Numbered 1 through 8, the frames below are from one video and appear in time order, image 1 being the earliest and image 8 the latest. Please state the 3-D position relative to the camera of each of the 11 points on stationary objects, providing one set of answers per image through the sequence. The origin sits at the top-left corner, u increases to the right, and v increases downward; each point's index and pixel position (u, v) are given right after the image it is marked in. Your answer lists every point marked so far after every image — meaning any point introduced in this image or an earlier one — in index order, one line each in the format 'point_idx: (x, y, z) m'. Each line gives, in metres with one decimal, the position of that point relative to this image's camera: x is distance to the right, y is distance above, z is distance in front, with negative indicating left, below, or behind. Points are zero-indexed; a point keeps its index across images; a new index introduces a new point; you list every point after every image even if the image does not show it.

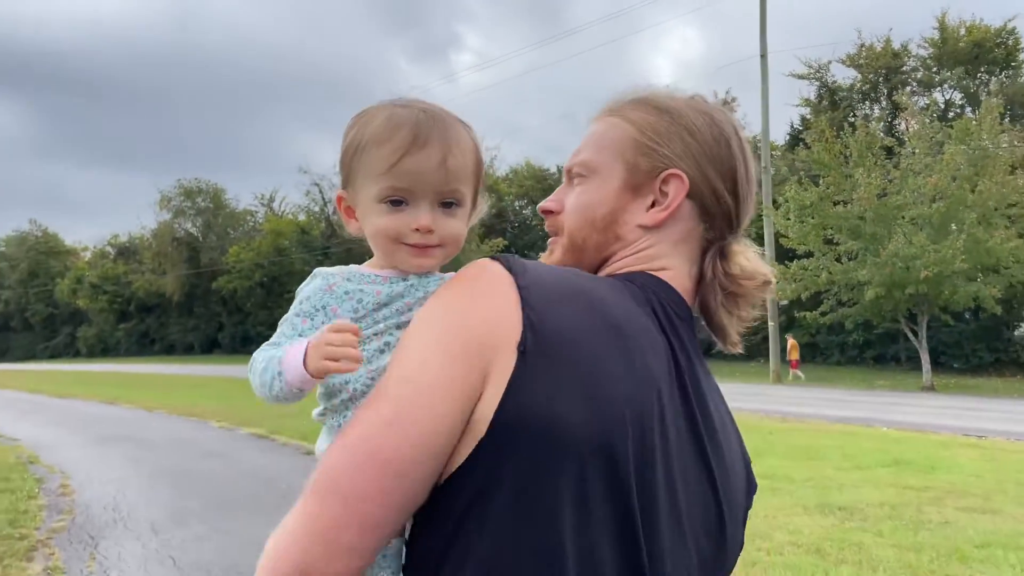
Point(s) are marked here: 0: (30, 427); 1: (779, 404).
0: (-8.8, -2.0, +14.1) m
1: (+5.5, -2.4, +17.3) m
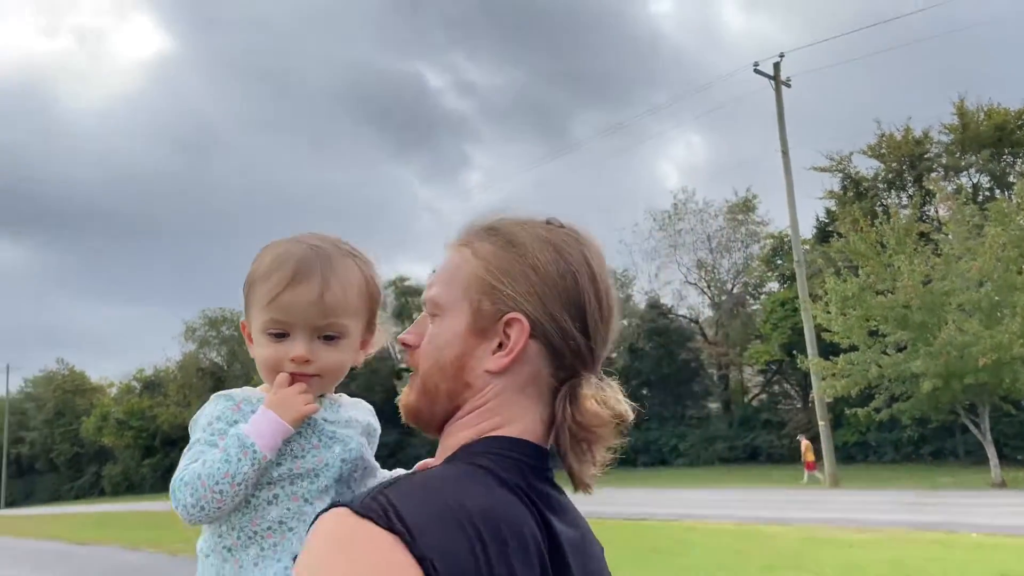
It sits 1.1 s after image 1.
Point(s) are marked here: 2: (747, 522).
0: (-8.0, -4.3, +13.2) m
1: (+6.4, -4.3, +16.0) m
2: (+4.0, -4.0, +14.2) m
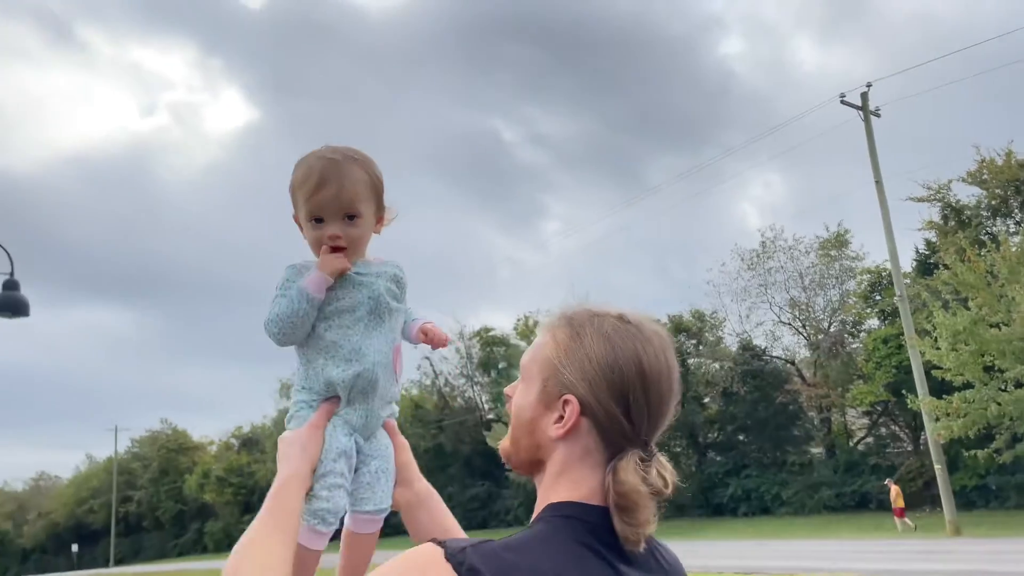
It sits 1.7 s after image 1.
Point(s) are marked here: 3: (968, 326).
0: (-6.3, -5.4, +13.5) m
1: (+8.2, -4.9, +14.8) m
2: (+5.7, -4.6, +13.4) m
3: (+10.8, -0.9, +19.6) m
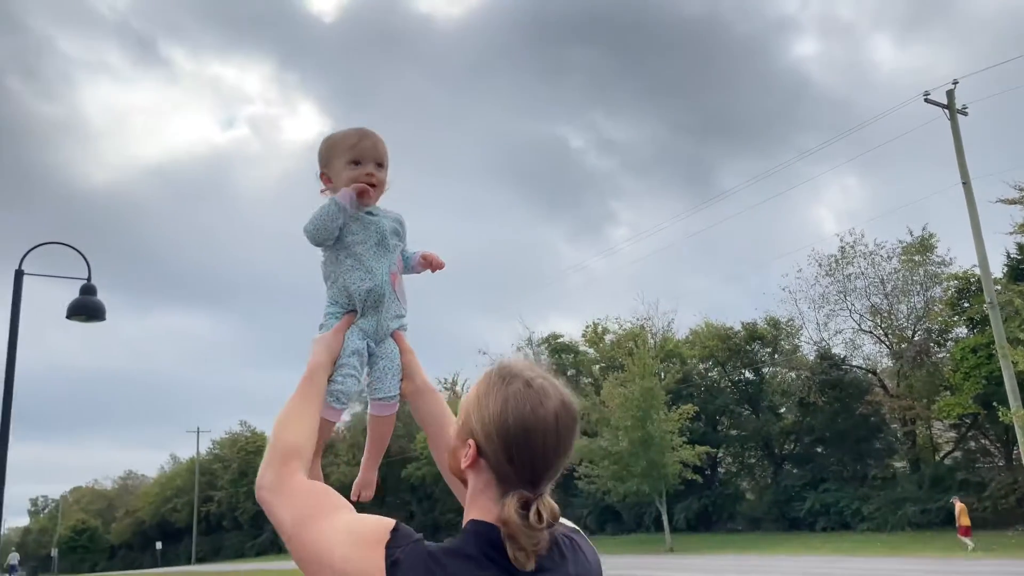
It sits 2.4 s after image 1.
0: (-5.2, -5.5, +13.8) m
1: (+9.4, -5.0, +13.9) m
2: (+6.7, -4.7, +12.7) m
3: (+12.4, -1.0, +18.4) m
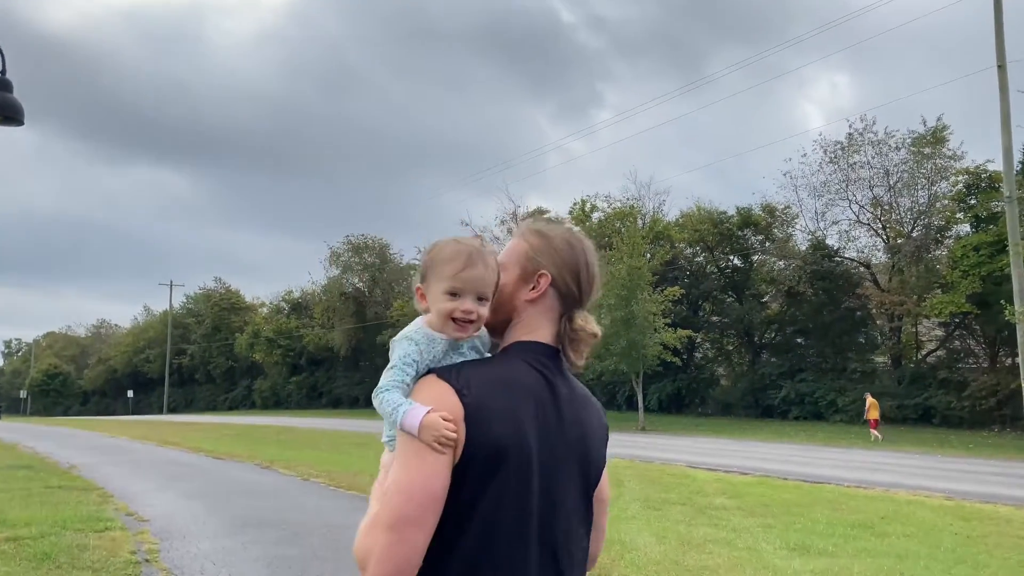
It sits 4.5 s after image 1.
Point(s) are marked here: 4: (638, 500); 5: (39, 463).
0: (-5.7, -2.8, +13.0) m
1: (+9.0, -3.3, +13.4) m
2: (+6.3, -3.0, +12.0) m
3: (+12.1, +1.1, +17.4) m
4: (+1.6, -2.7, +10.6) m
5: (-7.2, -2.7, +12.6) m
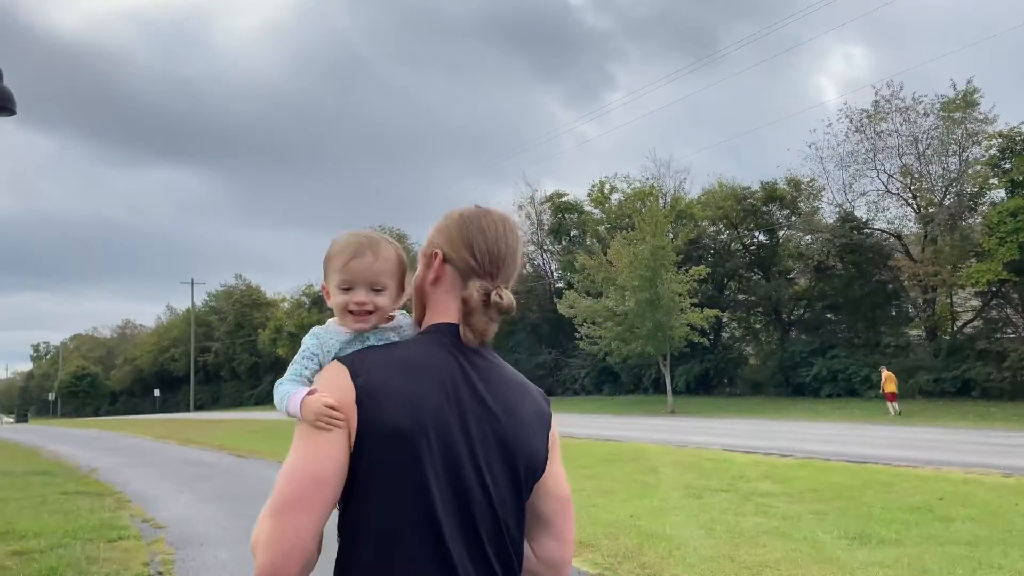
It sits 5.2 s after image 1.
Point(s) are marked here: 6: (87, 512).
0: (-5.2, -2.8, +12.6) m
1: (+9.4, -2.7, +12.7) m
2: (+6.8, -2.5, +11.4) m
3: (+12.5, +1.9, +16.6) m
4: (+2.0, -2.4, +10.1) m
5: (-6.8, -2.7, +12.3) m
6: (-4.1, -2.2, +7.9) m
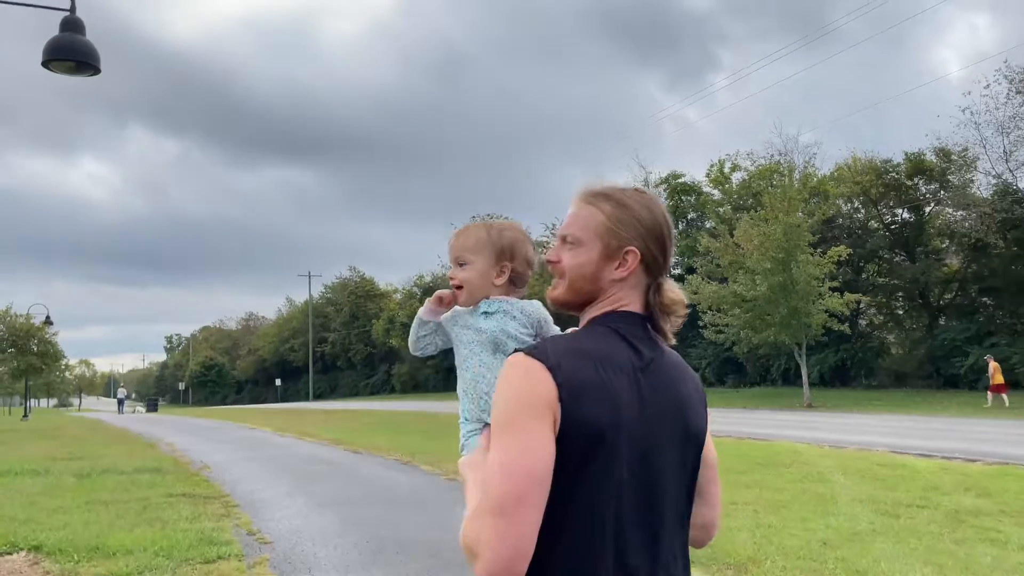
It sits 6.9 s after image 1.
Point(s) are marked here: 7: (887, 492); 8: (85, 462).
0: (-3.3, -2.6, +11.9) m
1: (+11.3, -2.3, +10.1) m
2: (+8.4, -2.2, +9.2) m
3: (+14.7, +2.3, +13.5) m
4: (+3.5, -2.2, +8.4) m
5: (-4.9, -2.5, +11.8) m
6: (-2.8, -2.0, +7.1) m
7: (+4.1, -2.2, +9.1) m
8: (-6.1, -2.5, +11.7) m
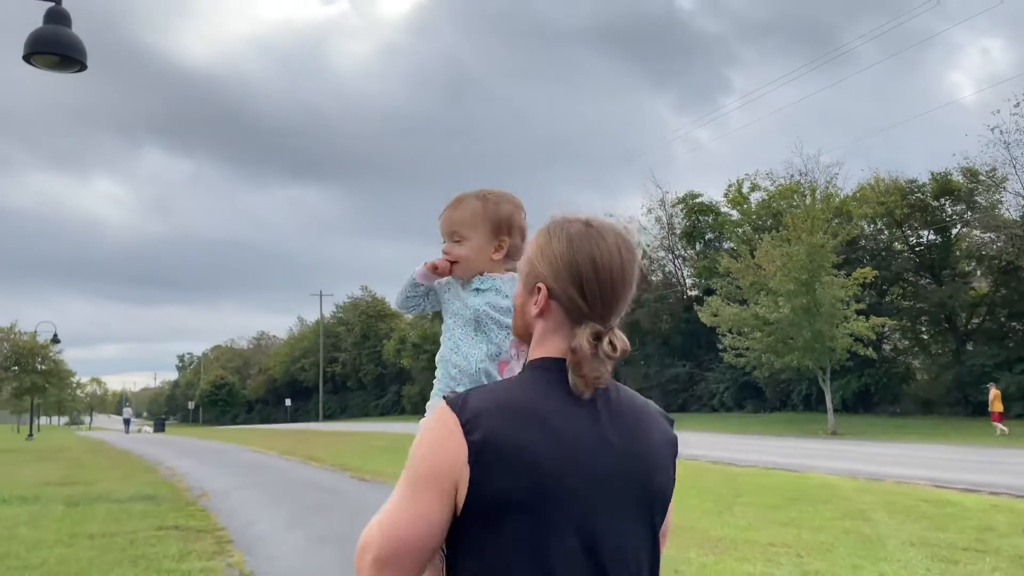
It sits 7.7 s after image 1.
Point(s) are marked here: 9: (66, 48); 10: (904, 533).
0: (-3.0, -2.8, +11.2) m
1: (+11.5, -2.6, +9.2) m
2: (+8.6, -2.5, +8.3) m
3: (+15.0, +1.9, +12.6) m
4: (+3.7, -2.4, +7.7) m
5: (-4.6, -2.7, +11.1) m
6: (-2.6, -2.1, +6.5) m
7: (+4.3, -2.5, +8.3) m
8: (-5.9, -2.7, +11.1) m
9: (-3.1, +1.7, +5.7) m
10: (+4.0, -2.5, +8.3) m
